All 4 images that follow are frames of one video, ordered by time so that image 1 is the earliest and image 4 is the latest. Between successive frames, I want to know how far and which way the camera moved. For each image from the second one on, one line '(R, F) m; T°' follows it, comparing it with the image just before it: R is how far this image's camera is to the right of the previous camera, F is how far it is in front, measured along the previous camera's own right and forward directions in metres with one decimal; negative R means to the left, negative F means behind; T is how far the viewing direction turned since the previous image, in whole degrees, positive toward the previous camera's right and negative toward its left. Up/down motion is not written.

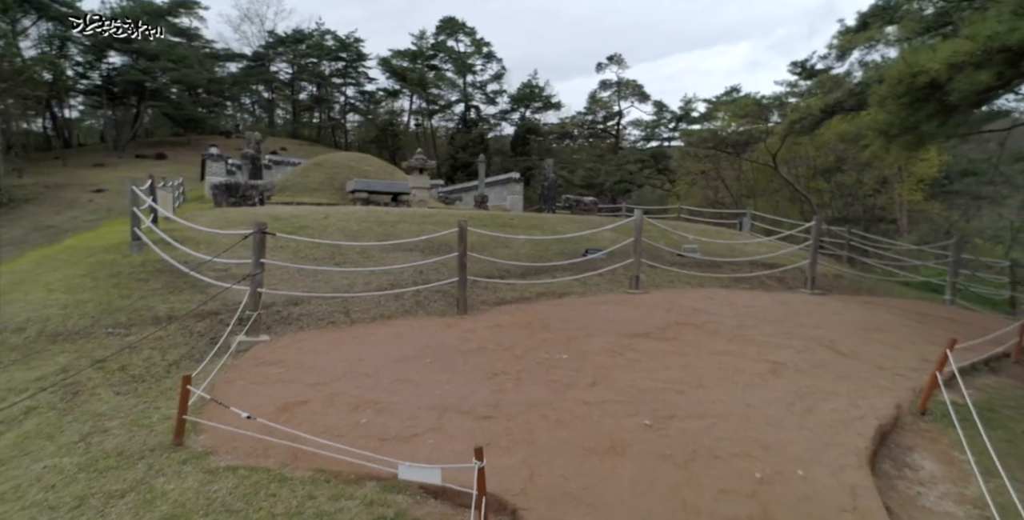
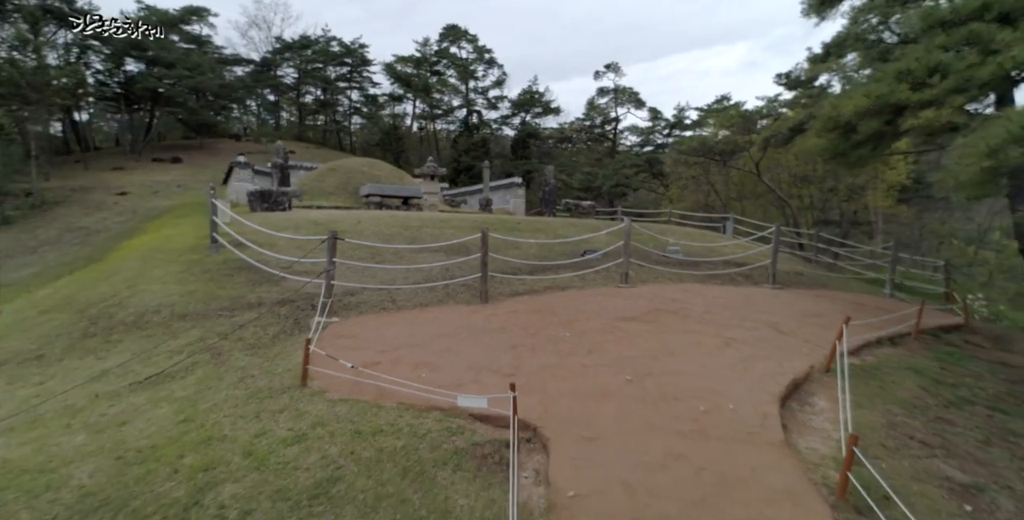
(-0.2, -1.8) m; 0°
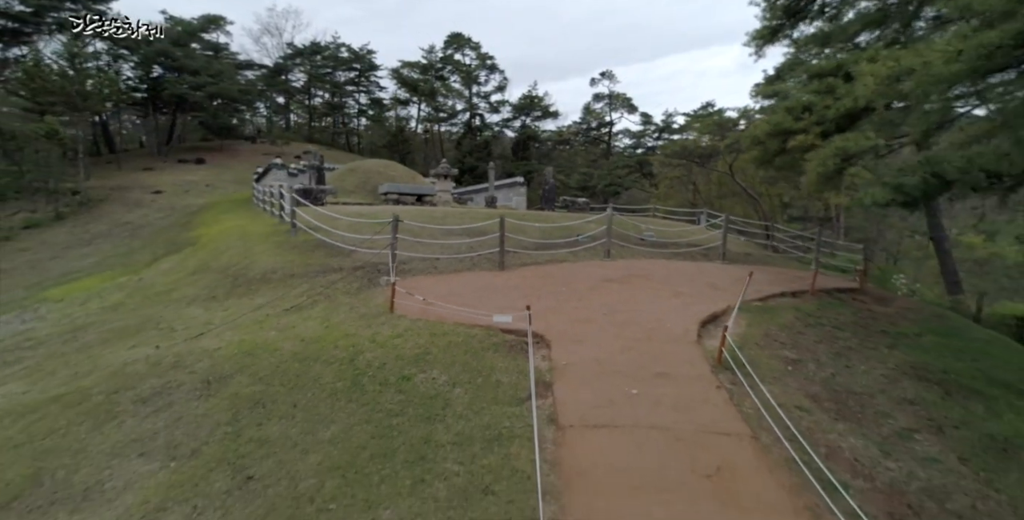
(-0.3, -3.1) m; 0°
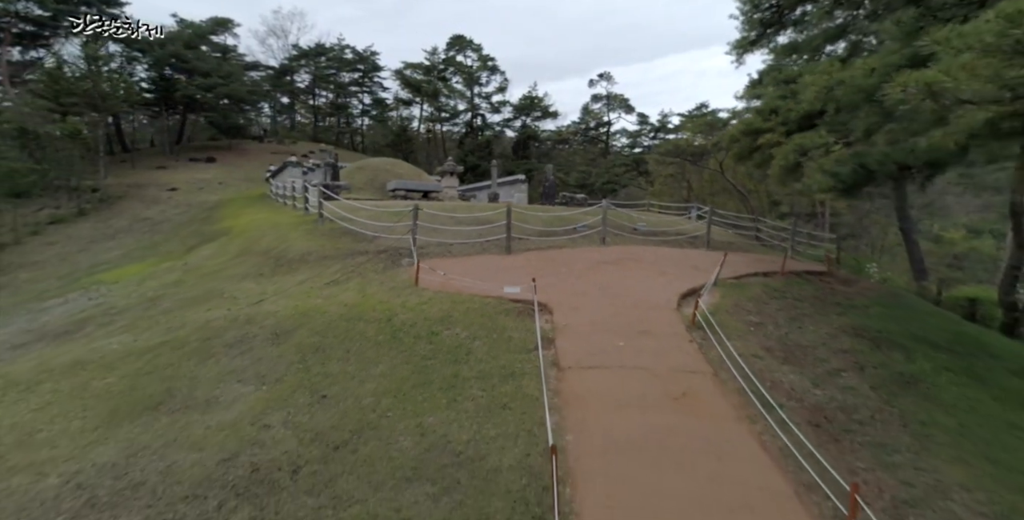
(-0.1, -1.4) m; 0°
